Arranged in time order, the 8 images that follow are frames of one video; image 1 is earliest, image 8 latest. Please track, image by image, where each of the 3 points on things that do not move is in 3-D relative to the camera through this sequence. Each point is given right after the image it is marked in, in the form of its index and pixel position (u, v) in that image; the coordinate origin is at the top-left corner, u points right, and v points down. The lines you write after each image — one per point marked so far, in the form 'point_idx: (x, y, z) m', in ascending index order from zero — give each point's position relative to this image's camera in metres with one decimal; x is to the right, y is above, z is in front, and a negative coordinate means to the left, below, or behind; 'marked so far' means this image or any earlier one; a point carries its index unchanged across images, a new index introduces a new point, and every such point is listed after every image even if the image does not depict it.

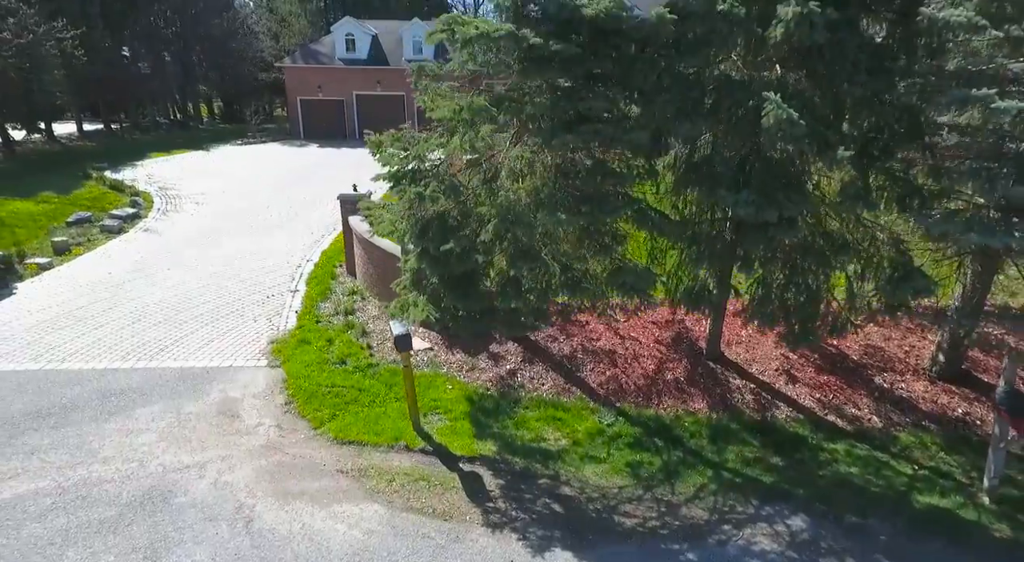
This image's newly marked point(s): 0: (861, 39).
0: (+2.8, +1.9, +4.5) m
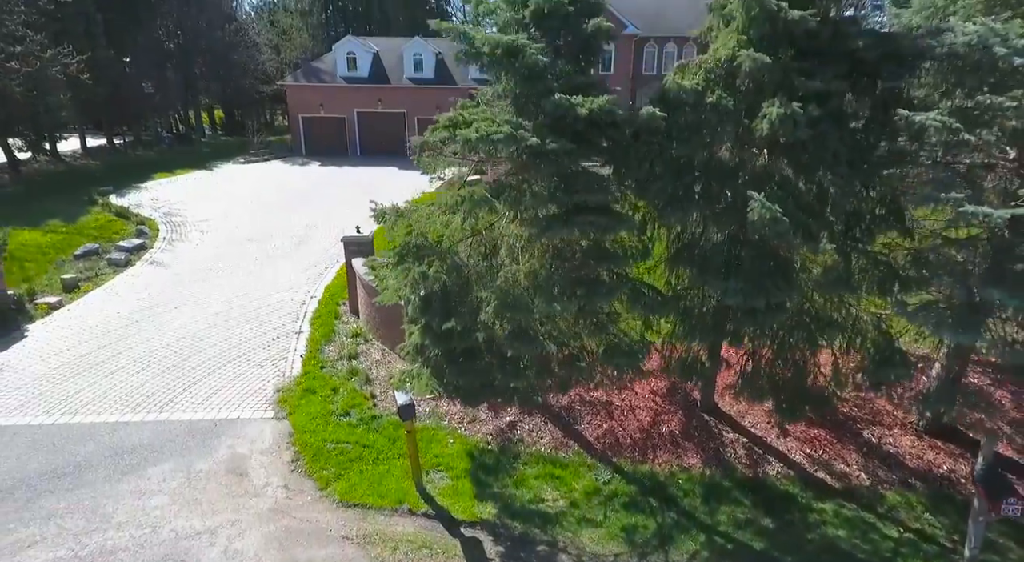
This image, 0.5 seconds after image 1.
0: (+2.8, +1.2, +4.7) m
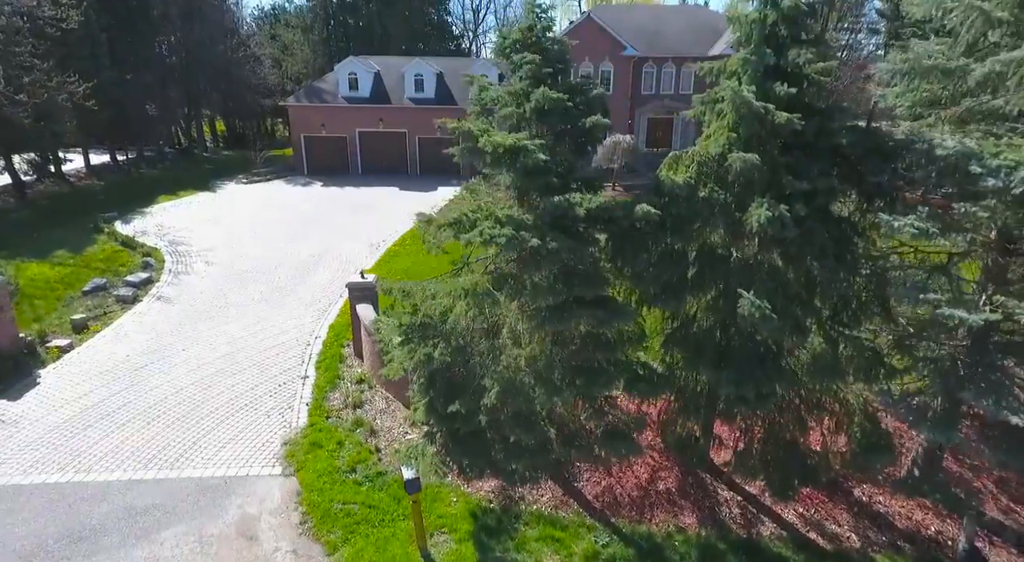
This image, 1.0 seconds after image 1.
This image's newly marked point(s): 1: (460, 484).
0: (+2.8, +0.5, +4.9) m
1: (-0.7, -2.6, +7.3) m
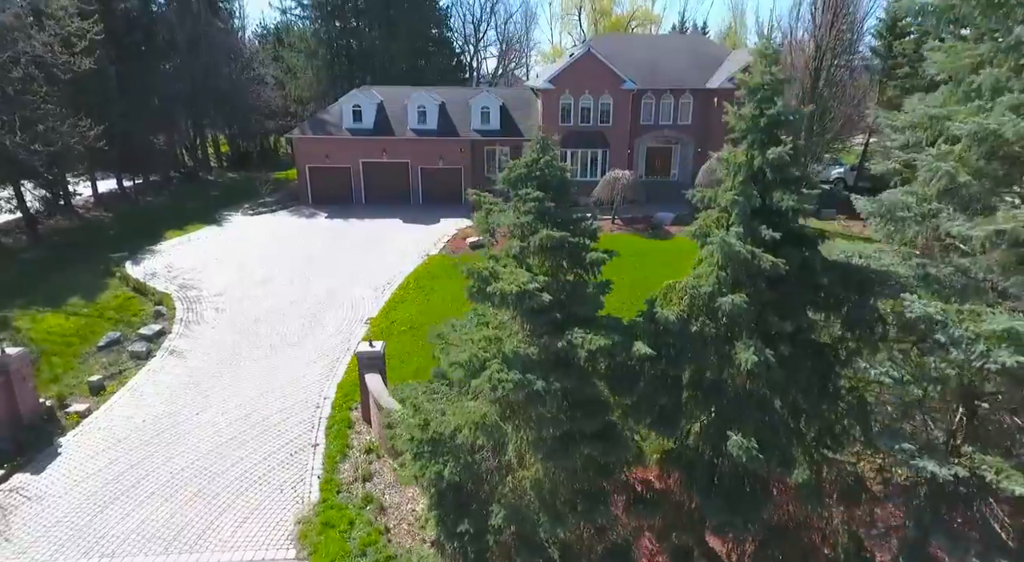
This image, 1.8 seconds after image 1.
0: (+2.8, -0.8, +5.3) m
1: (-0.6, -3.9, +7.6) m
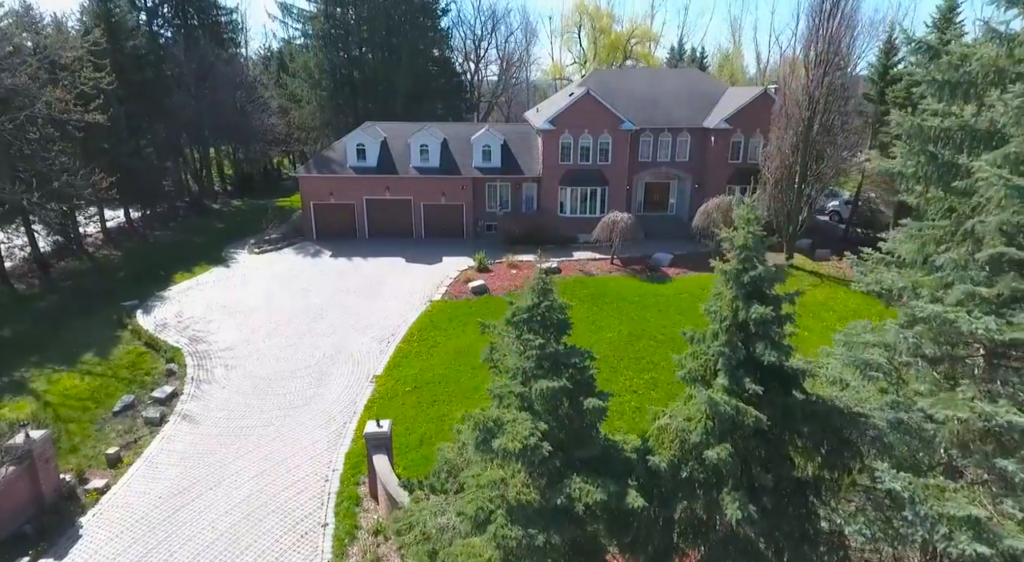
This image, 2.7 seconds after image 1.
0: (+2.9, -2.4, +5.8) m
1: (-0.6, -5.5, +8.0) m
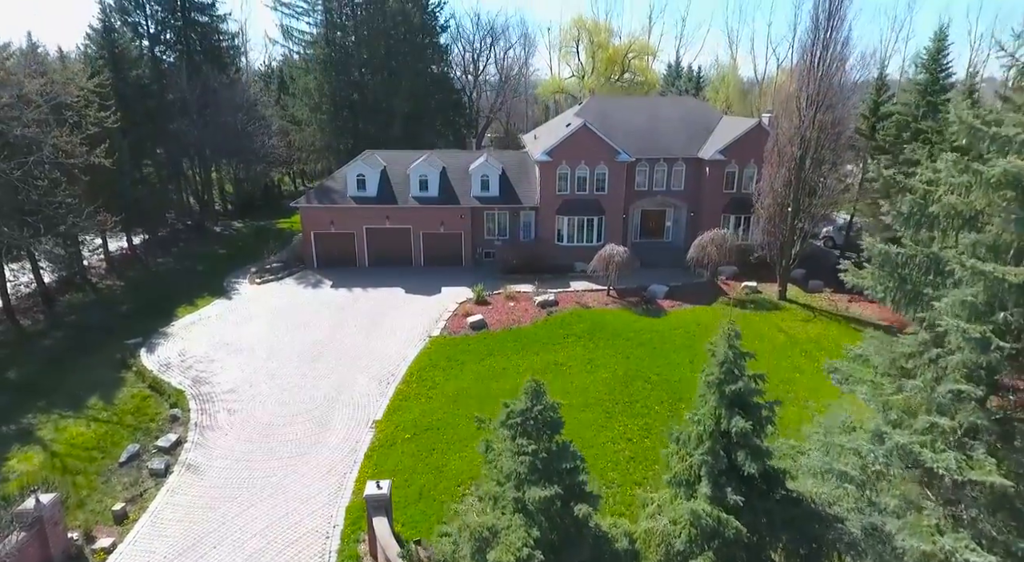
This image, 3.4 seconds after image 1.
0: (+2.8, -3.7, +6.1) m
1: (-0.7, -6.9, +8.4) m
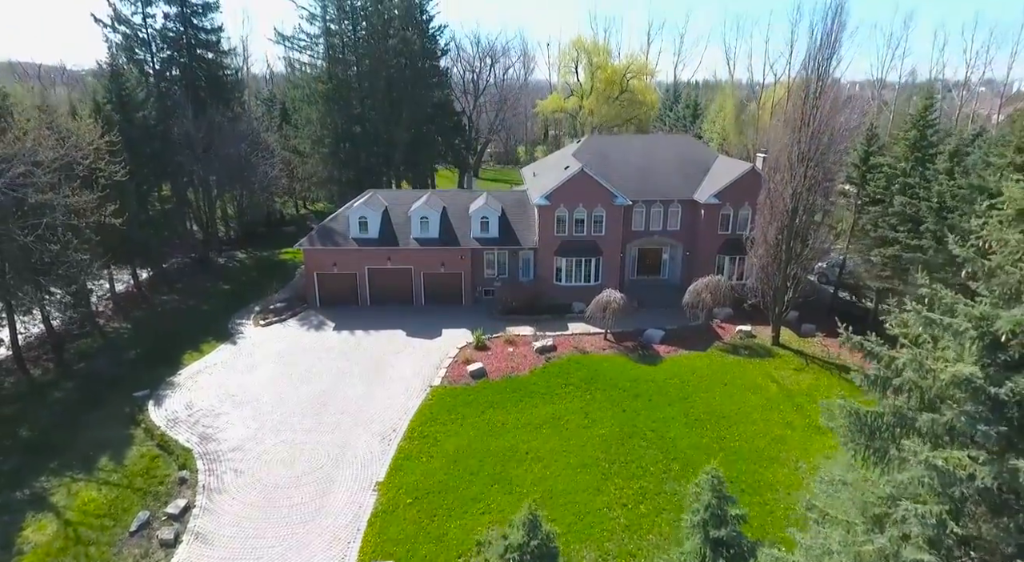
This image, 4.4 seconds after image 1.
0: (+2.8, -5.6, +6.6) m
1: (-0.7, -8.8, +8.8) m
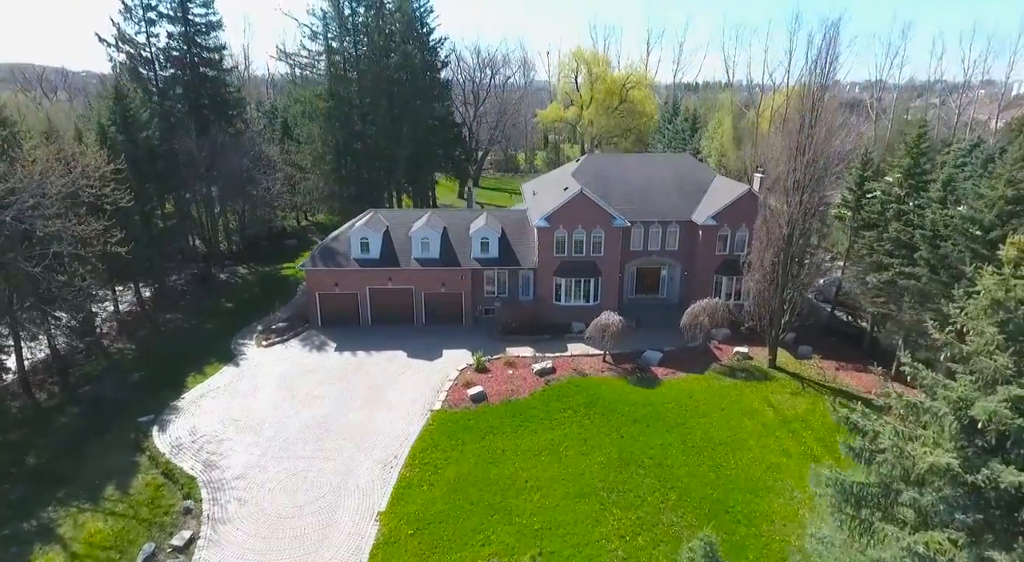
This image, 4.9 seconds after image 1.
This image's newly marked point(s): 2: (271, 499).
0: (+2.8, -6.6, +6.9) m
1: (-0.7, -9.8, +9.1) m
2: (-7.8, -7.0, +17.9) m
